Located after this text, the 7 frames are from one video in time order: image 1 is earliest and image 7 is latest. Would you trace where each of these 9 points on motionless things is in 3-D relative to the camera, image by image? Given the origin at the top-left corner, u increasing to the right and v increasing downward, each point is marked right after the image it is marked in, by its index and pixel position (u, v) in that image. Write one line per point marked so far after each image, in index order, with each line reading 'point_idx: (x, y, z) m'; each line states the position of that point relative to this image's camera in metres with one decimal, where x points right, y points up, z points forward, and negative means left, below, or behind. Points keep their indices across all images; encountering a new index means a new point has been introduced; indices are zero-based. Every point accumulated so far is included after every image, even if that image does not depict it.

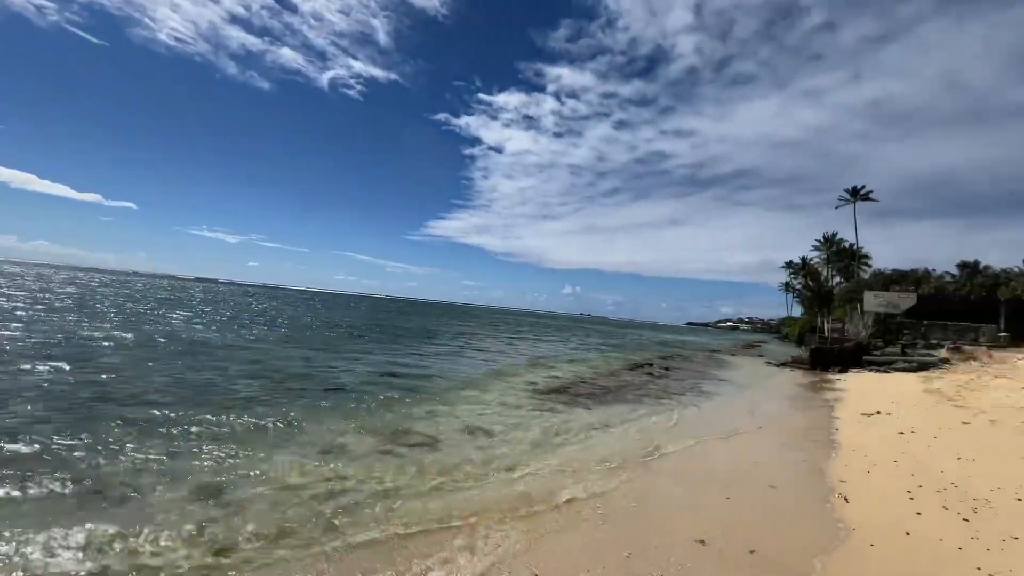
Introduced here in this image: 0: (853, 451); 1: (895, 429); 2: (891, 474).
0: (+6.5, -3.1, +9.0) m
1: (+8.9, -3.3, +10.9) m
2: (+5.9, -2.9, +7.4) m
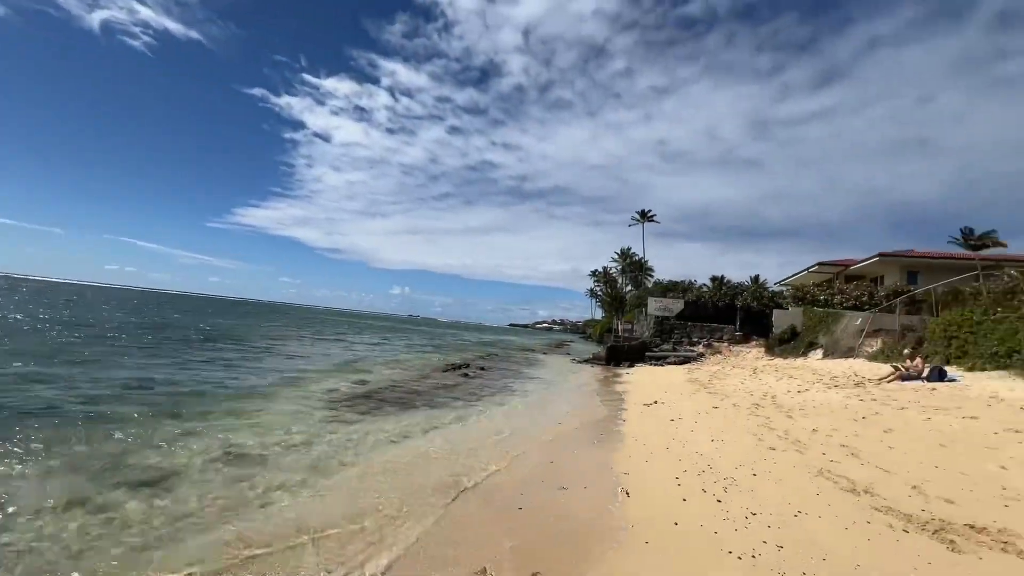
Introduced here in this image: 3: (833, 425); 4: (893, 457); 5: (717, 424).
0: (+2.5, -3.2, +9.8) m
1: (+4.1, -3.4, +12.4) m
2: (+2.6, -3.0, +8.1) m
3: (+7.5, -3.2, +11.0) m
4: (+6.6, -2.9, +8.2) m
5: (+5.0, -3.3, +11.4) m
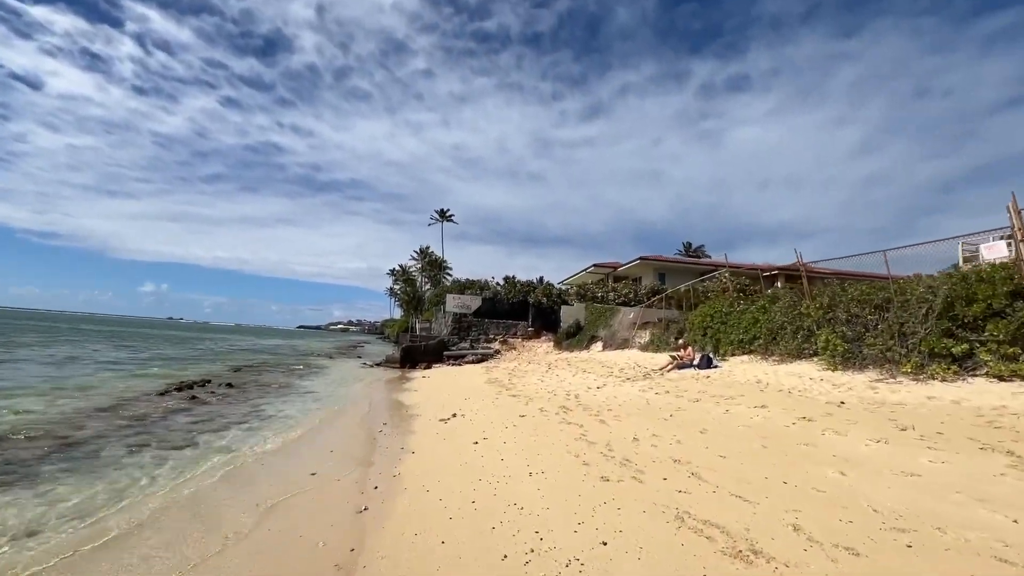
0: (-1.2, -2.8, +6.5) m
1: (-0.8, -3.1, +9.6) m
2: (-0.5, -2.6, +5.0) m
3: (+2.8, -2.9, +9.7) m
4: (+3.2, -2.6, +6.7) m
5: (+0.4, -3.0, +9.1) m
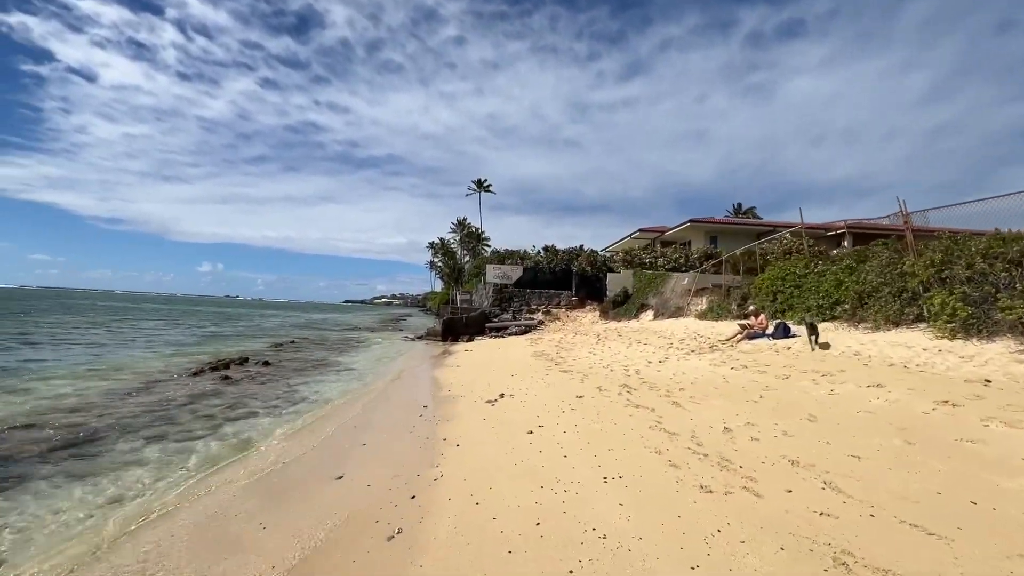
0: (-0.4, -2.4, +5.2) m
1: (+0.2, -2.4, +8.2) m
2: (+0.2, -2.3, +3.6) m
3: (+3.9, -2.2, +8.0) m
4: (+4.0, -2.1, +5.0) m
5: (+1.4, -2.3, +7.6) m
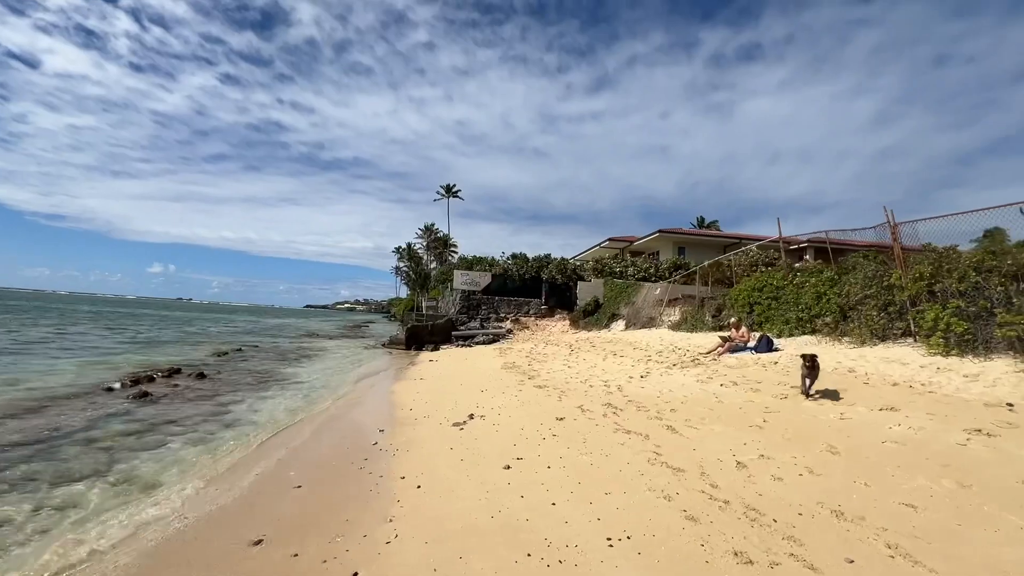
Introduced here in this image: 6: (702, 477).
0: (-0.6, -2.4, +3.8) m
1: (-0.2, -2.5, +6.8) m
2: (+0.1, -2.3, +2.3) m
3: (+3.5, -2.3, +6.9) m
4: (+3.8, -2.2, +3.9) m
5: (+1.0, -2.4, +6.3) m
6: (+2.4, -2.4, +5.9) m
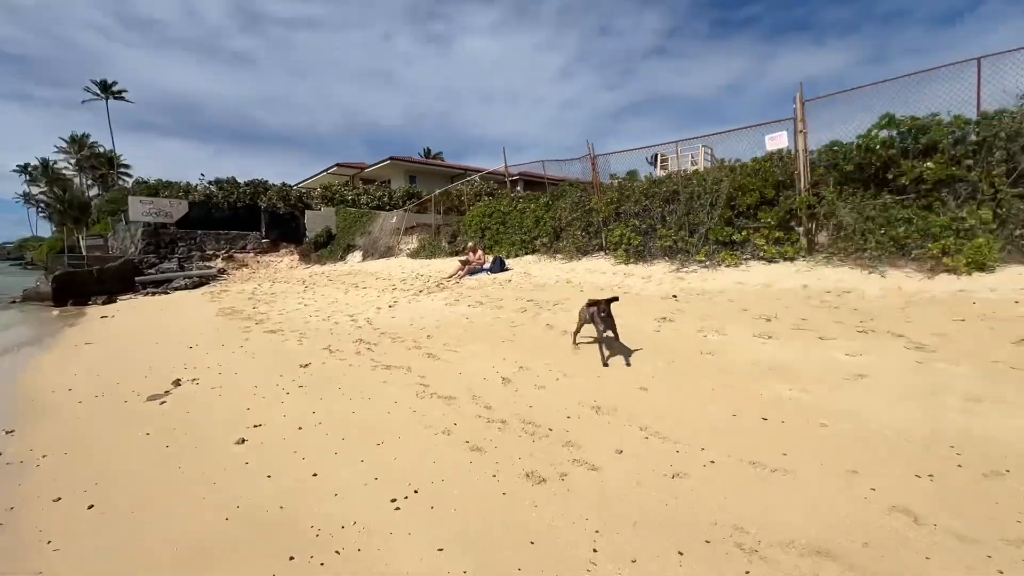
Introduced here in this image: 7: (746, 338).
0: (-1.9, -1.9, +2.4) m
1: (-3.1, -1.6, +5.2) m
2: (-0.5, -1.9, +1.5) m
3: (0.0, -1.1, +7.2) m
4: (+1.8, -1.3, +4.7) m
5: (-1.8, -1.5, +5.4) m
6: (-0.5, -1.4, +5.7) m
7: (+3.5, -0.7, +7.1) m
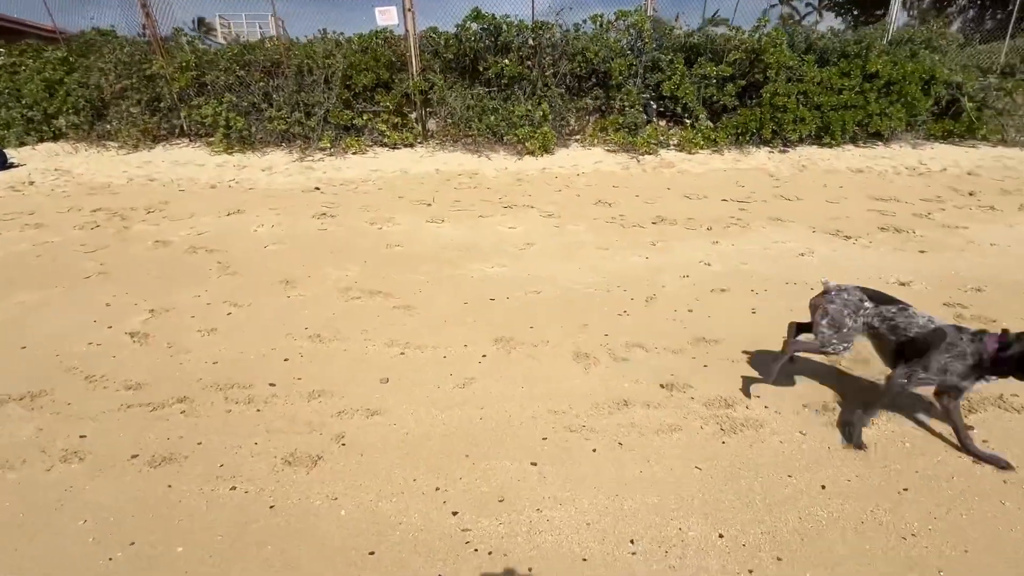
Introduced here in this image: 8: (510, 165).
0: (-1.5, -1.9, +0.3) m
1: (-4.4, -1.6, +1.2) m
2: (+0.2, -1.7, +0.7) m
3: (-3.8, -0.2, +4.6) m
4: (-0.8, -0.3, +4.3) m
5: (-3.7, -1.2, +2.2) m
6: (-3.0, -0.7, +3.4) m
7: (-1.4, +1.0, +7.0) m
8: (0.0, +2.8, +10.7) m
